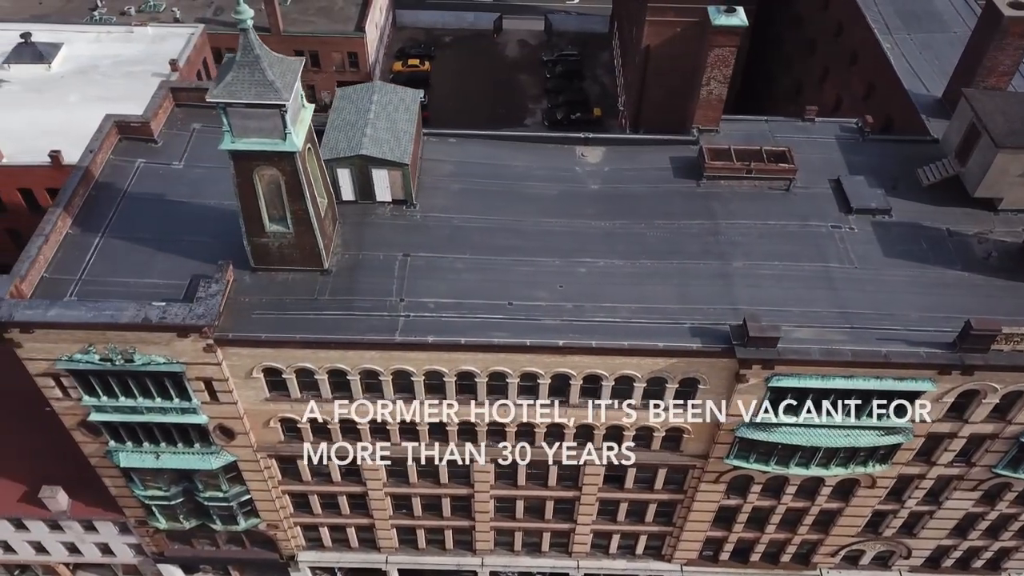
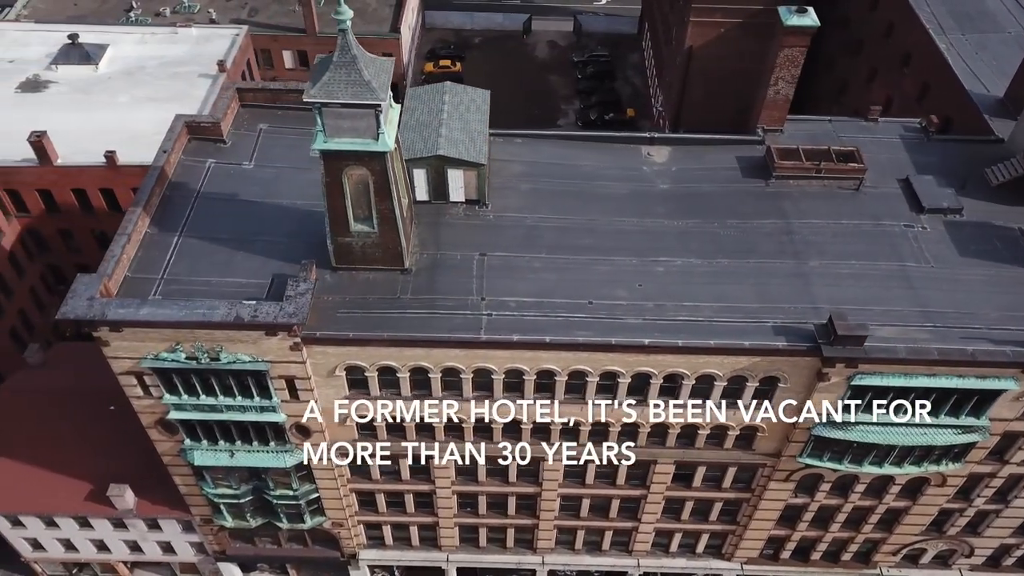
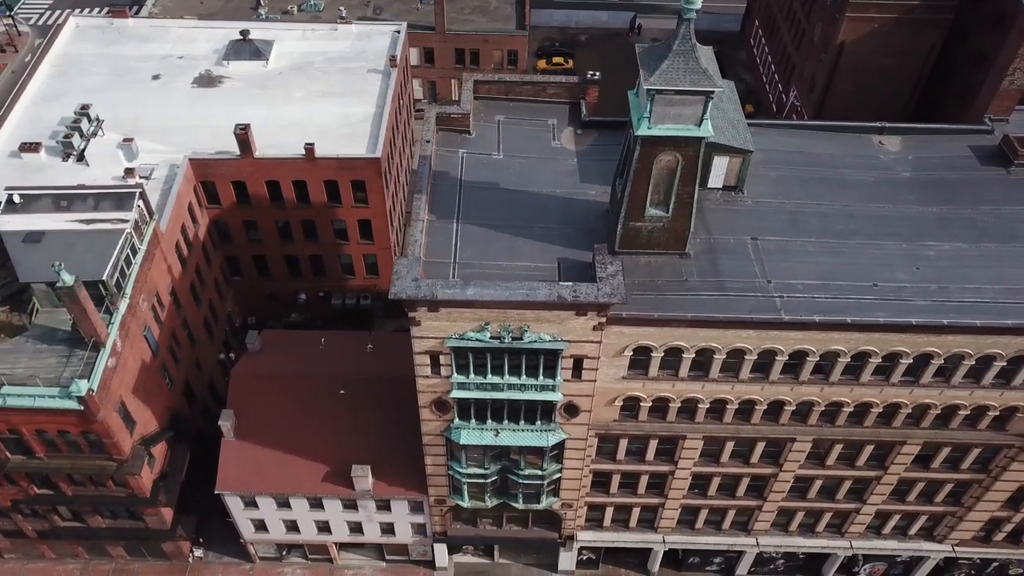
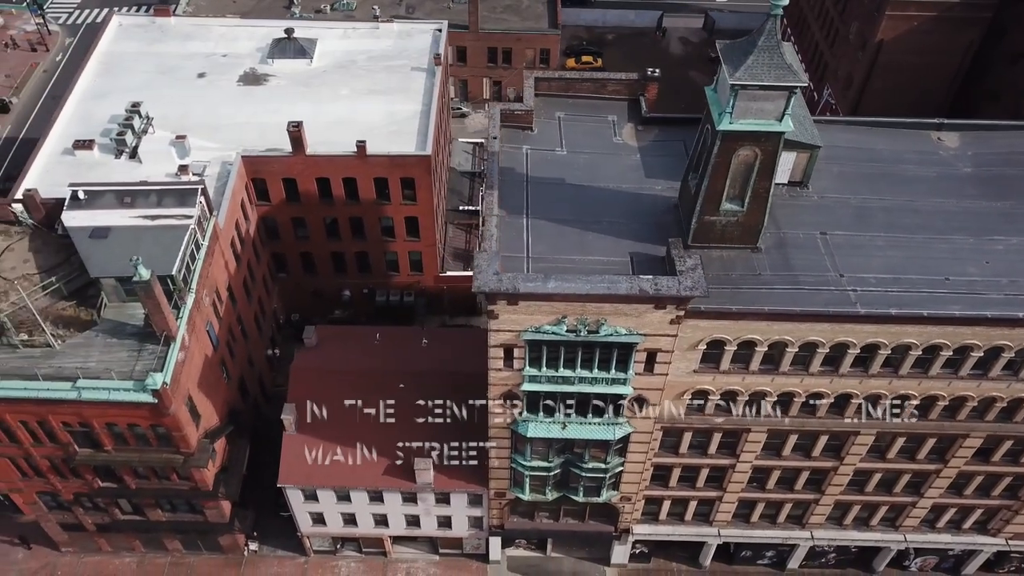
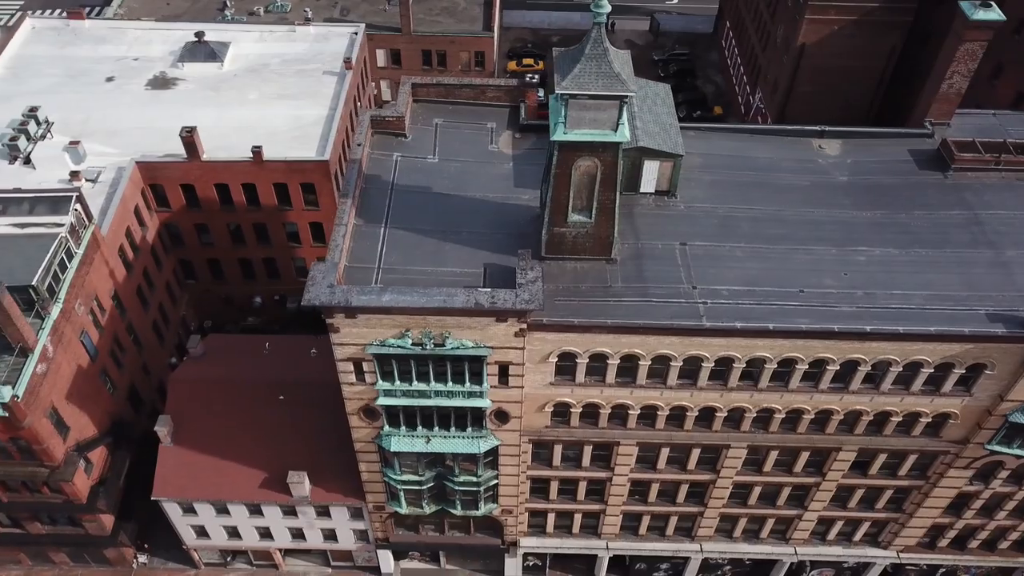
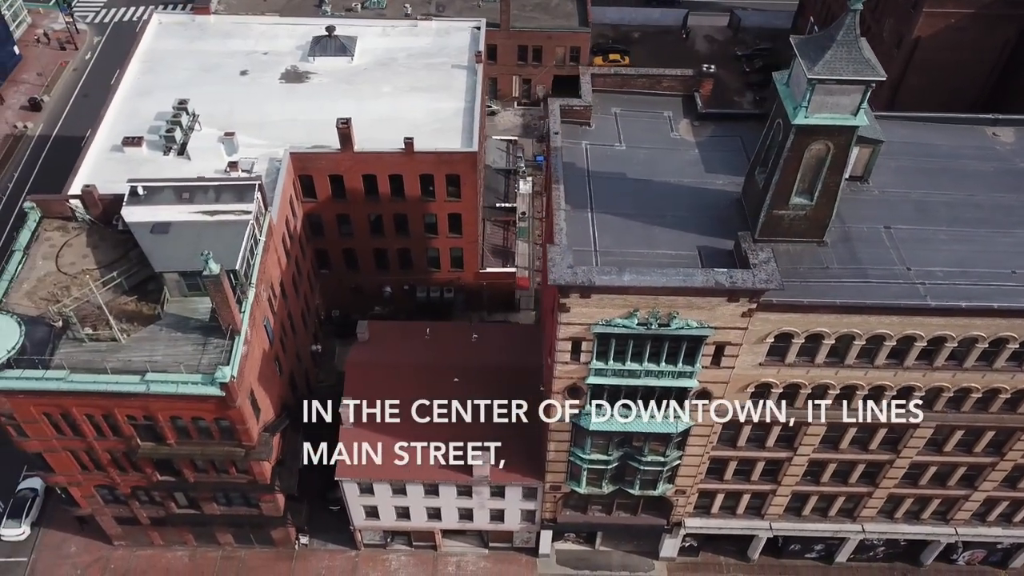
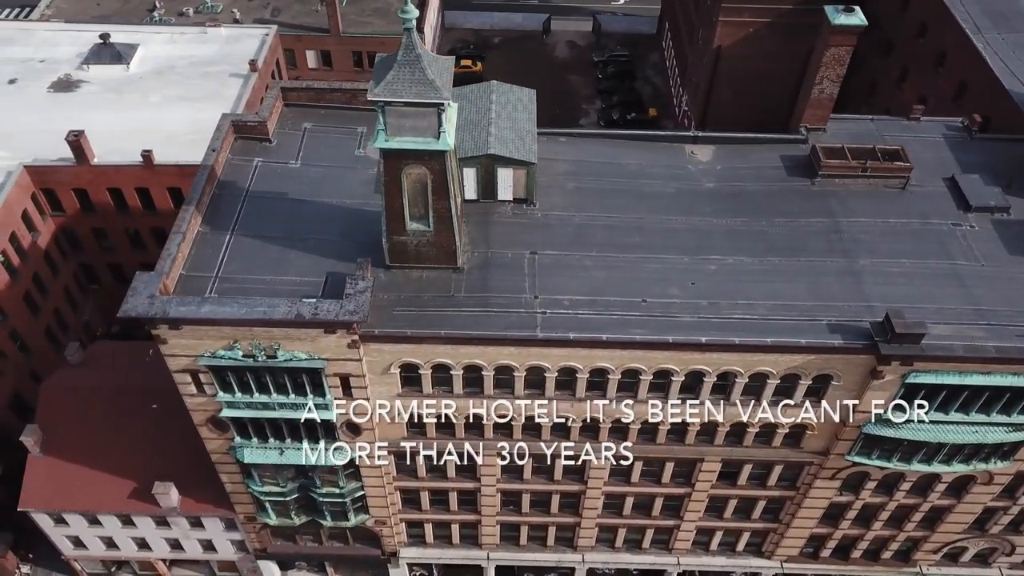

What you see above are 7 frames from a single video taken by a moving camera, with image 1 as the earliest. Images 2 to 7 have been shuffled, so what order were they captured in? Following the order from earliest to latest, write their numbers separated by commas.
2, 7, 5, 3, 4, 6
